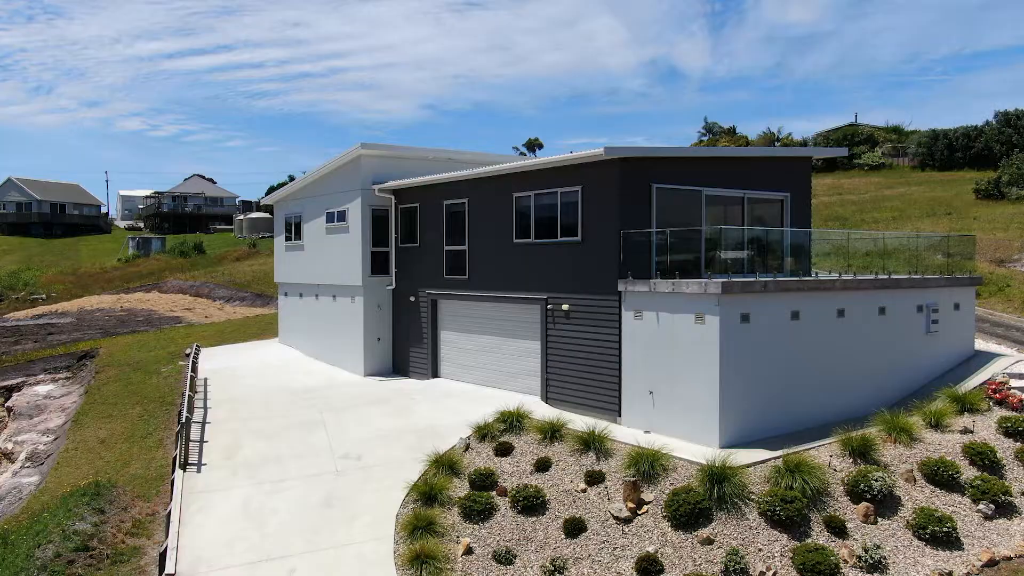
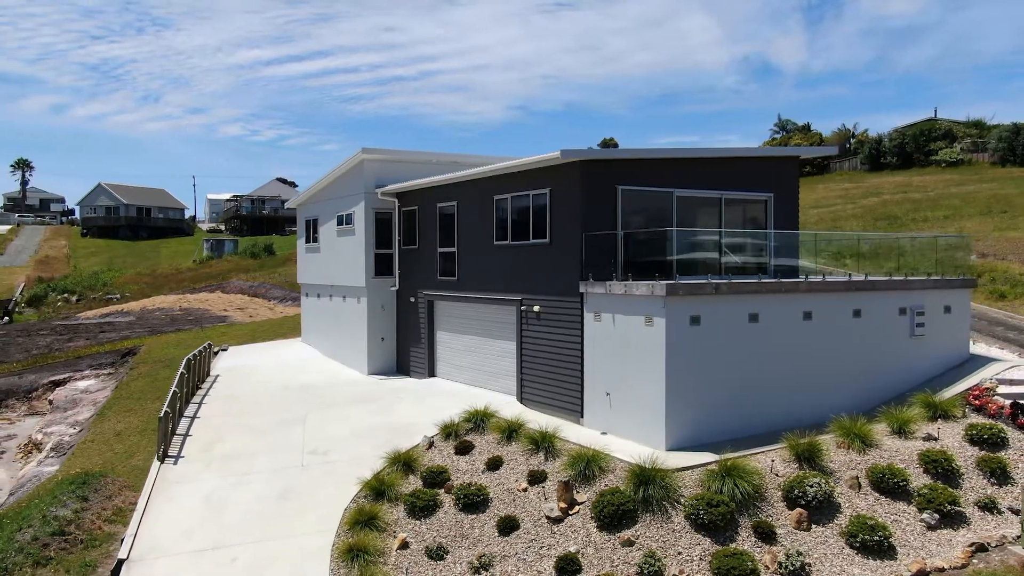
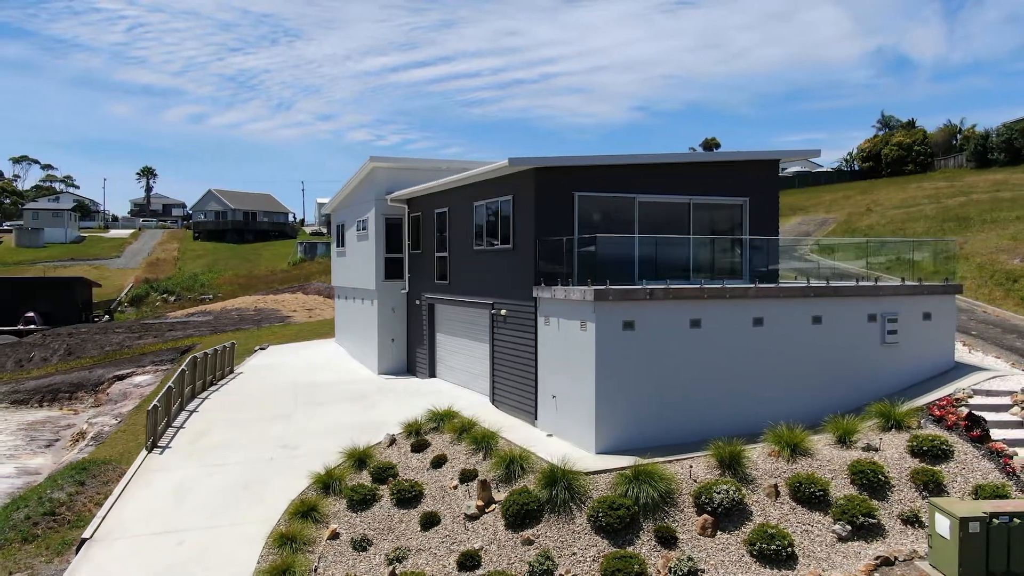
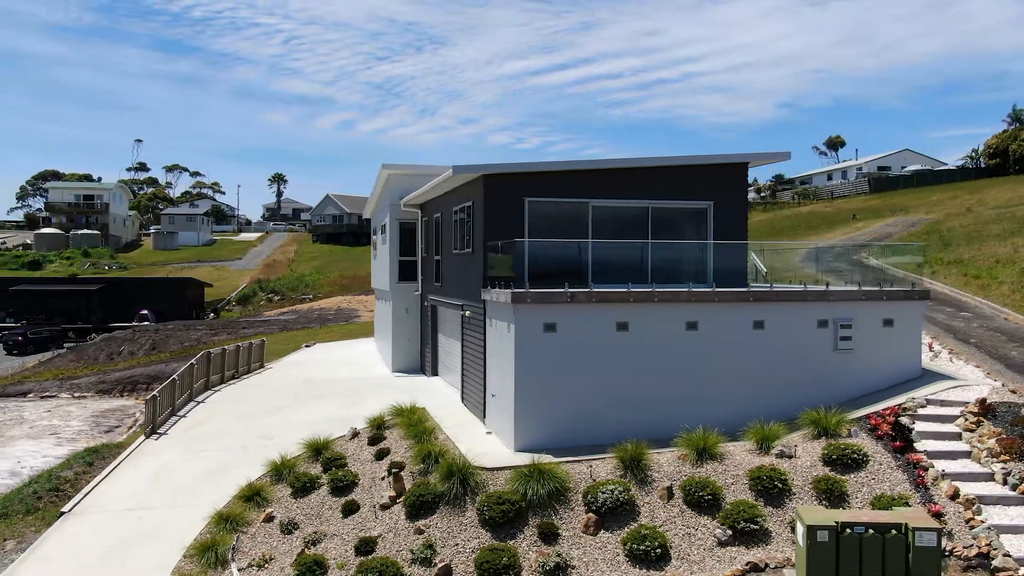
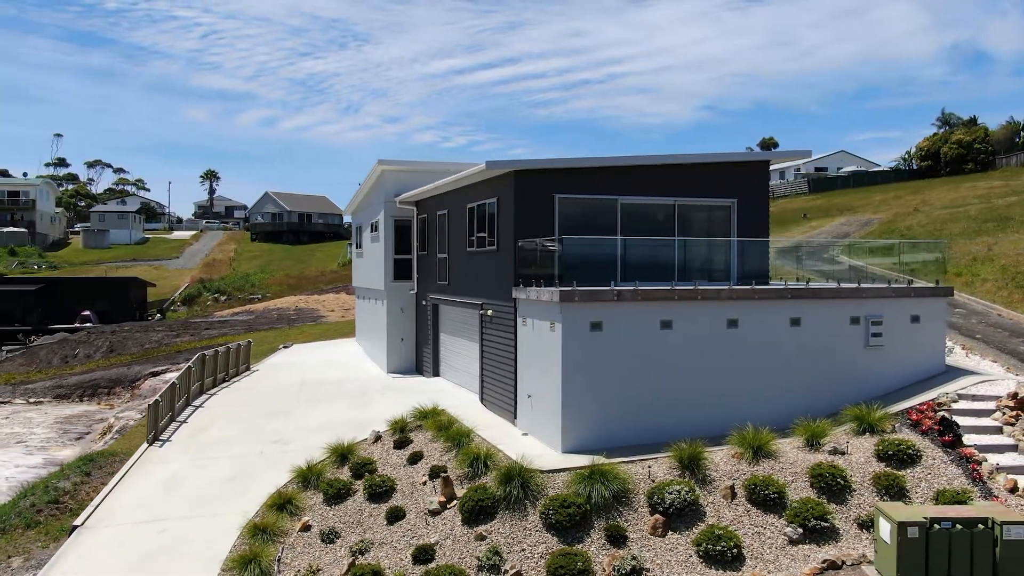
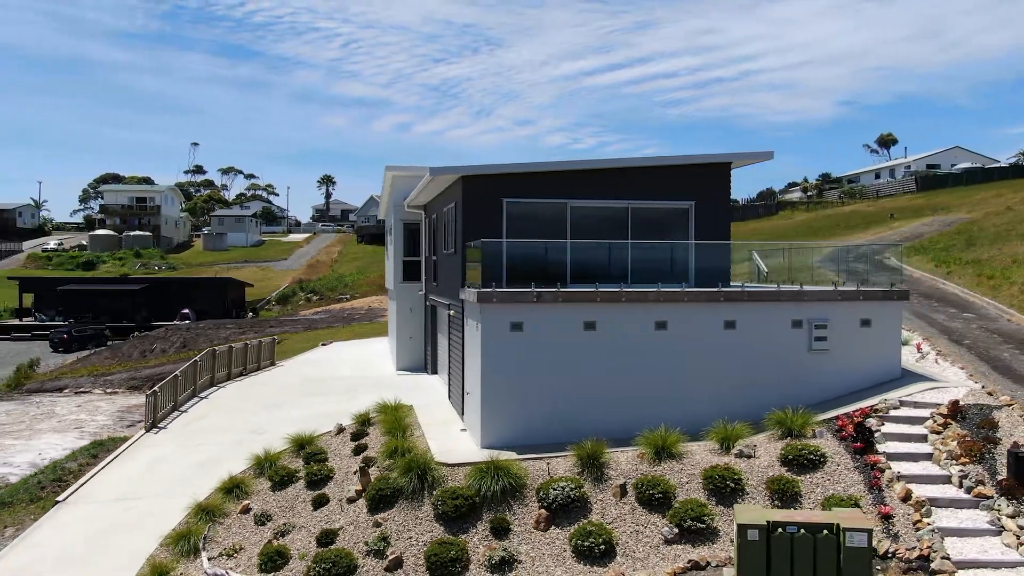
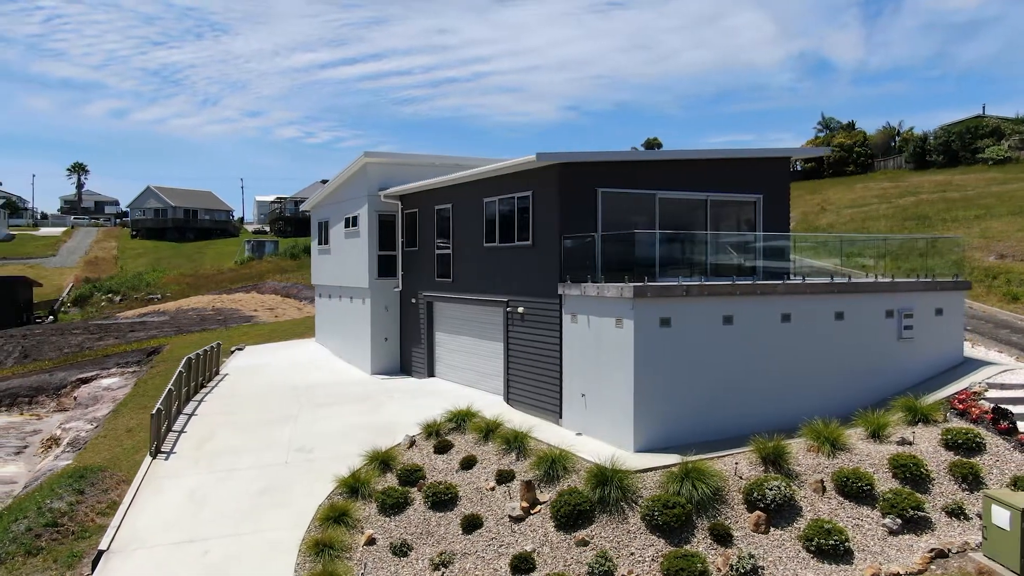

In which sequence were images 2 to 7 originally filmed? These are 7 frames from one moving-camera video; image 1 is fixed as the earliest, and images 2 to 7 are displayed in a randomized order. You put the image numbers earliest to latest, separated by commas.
2, 7, 3, 5, 4, 6
